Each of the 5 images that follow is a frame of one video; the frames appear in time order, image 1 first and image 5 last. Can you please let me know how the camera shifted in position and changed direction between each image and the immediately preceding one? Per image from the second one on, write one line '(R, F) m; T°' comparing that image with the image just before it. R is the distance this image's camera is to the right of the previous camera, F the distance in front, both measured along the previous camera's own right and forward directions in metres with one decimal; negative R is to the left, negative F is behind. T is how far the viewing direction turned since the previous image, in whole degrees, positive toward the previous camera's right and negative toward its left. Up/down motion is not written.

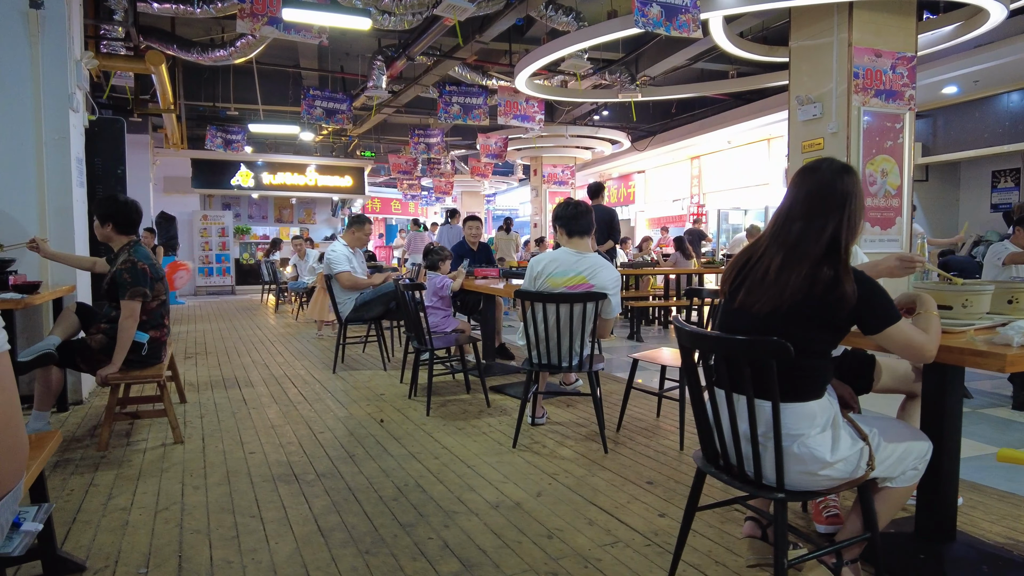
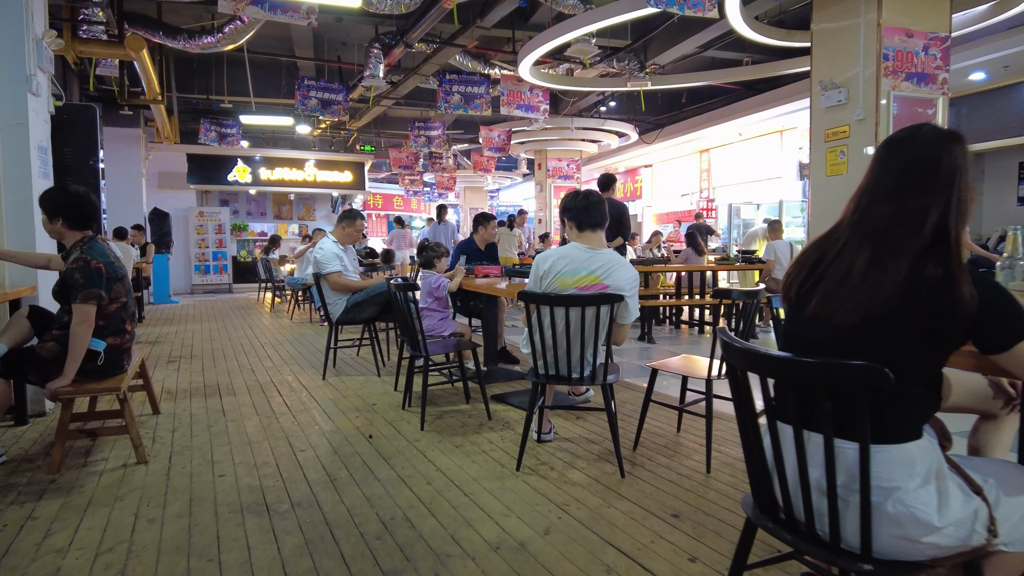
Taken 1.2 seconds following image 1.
(0.0, +0.3) m; 0°
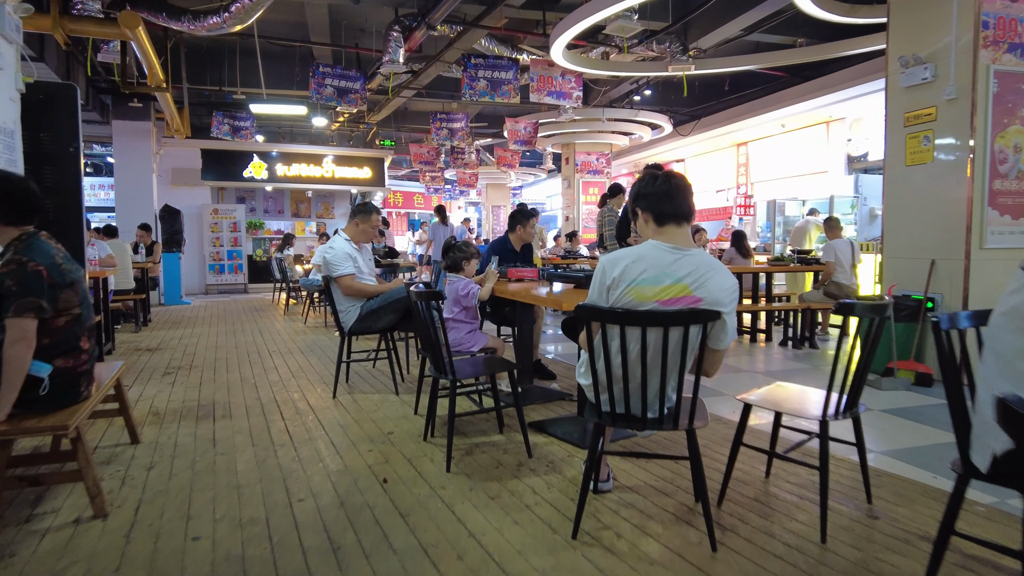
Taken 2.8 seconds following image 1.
(-0.1, +0.6) m; -2°
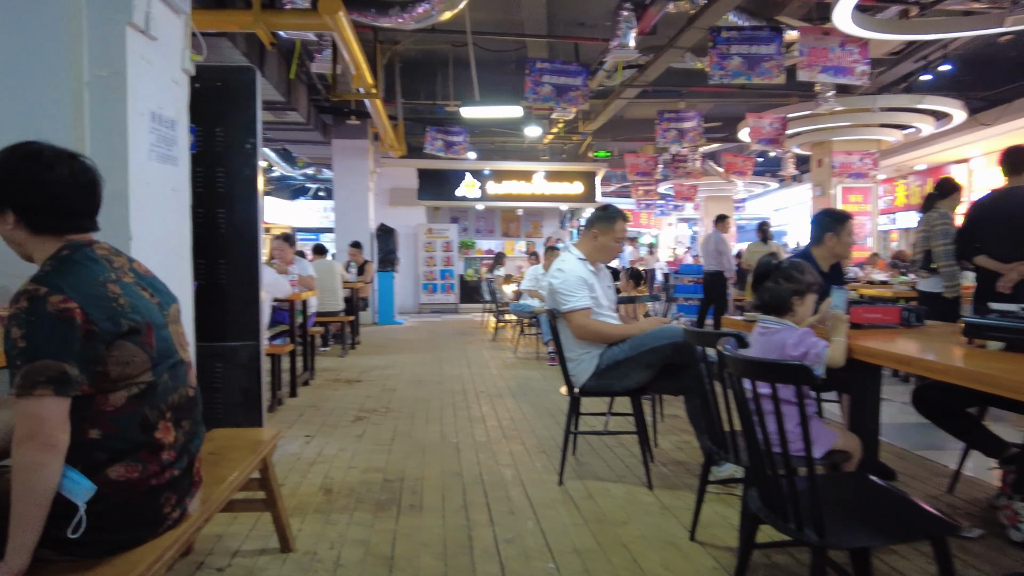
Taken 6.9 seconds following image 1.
(-0.4, +1.2) m; -17°
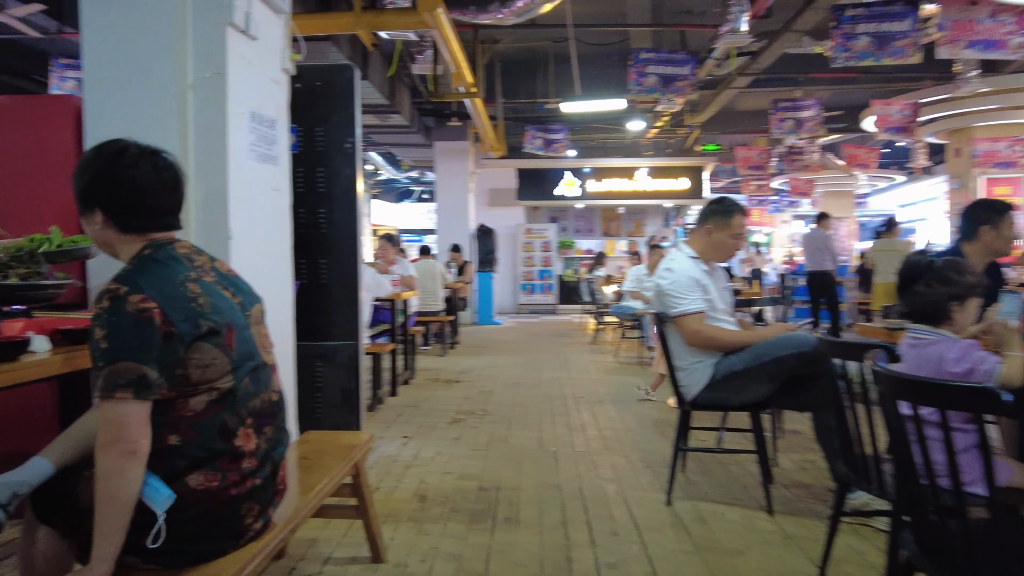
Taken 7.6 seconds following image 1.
(0.0, +0.2) m; -8°
